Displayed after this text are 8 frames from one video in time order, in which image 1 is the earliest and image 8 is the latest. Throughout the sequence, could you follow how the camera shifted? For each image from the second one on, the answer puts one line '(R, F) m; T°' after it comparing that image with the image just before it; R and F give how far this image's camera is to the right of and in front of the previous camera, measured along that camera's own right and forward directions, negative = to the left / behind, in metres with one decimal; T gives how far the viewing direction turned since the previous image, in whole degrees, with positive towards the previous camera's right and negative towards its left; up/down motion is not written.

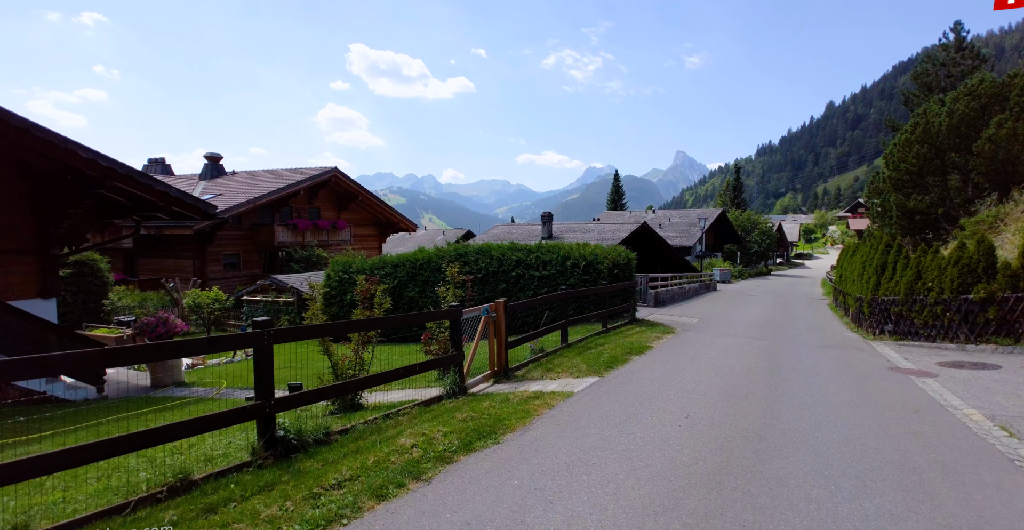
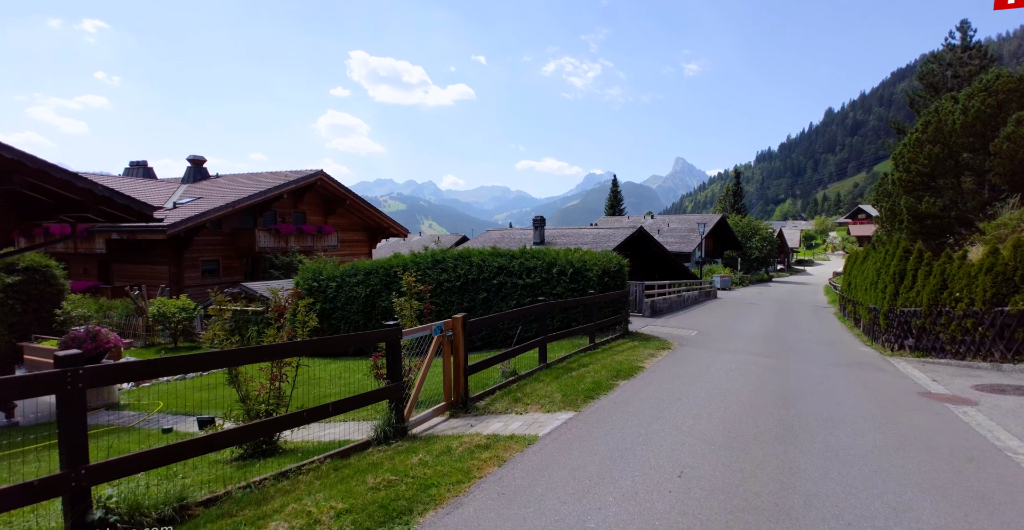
(+0.5, +1.3) m; 0°
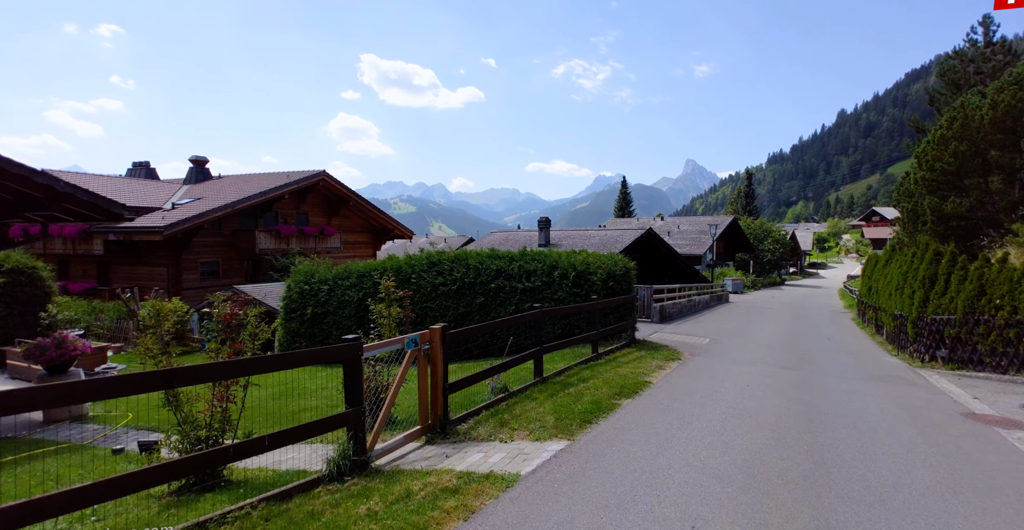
(+0.2, +0.8) m; -1°
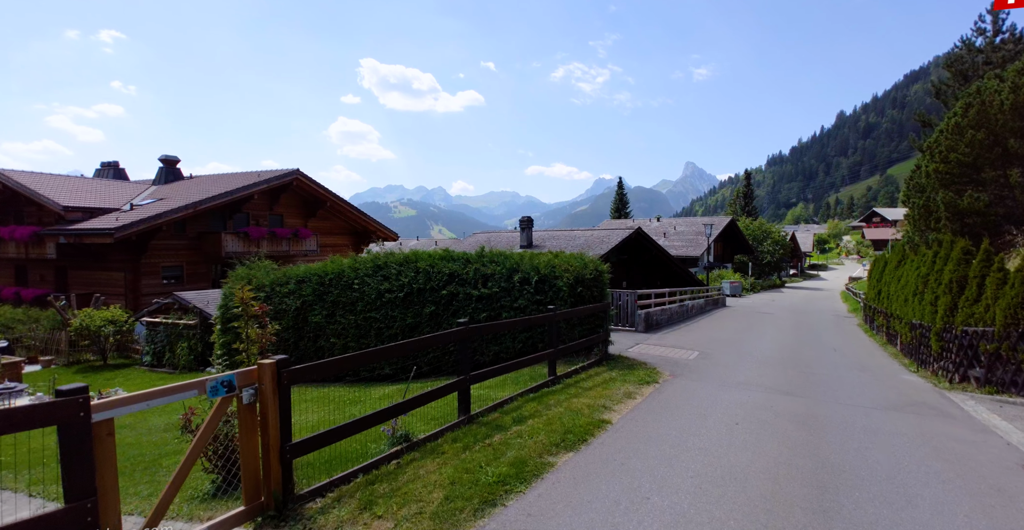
(+0.9, +1.8) m; 0°
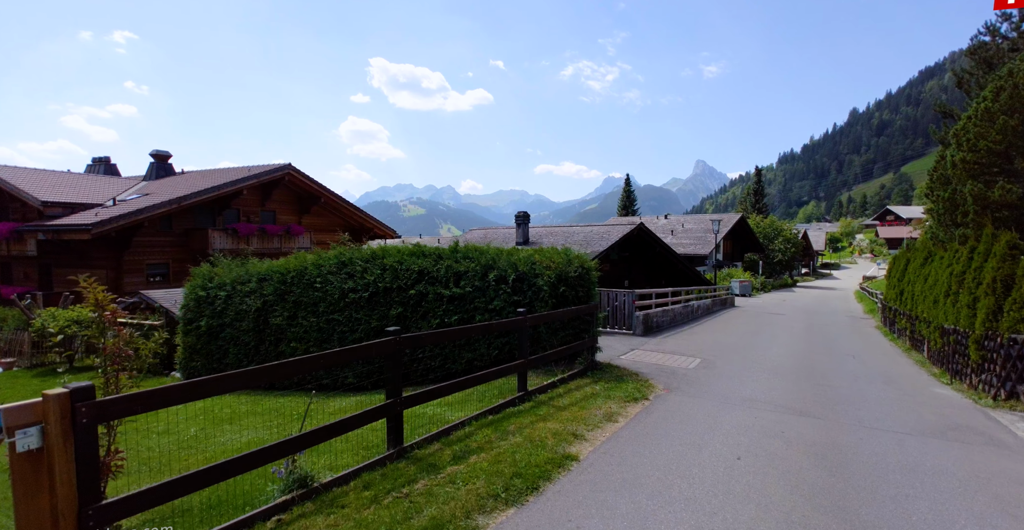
(+0.6, +1.2) m; -1°
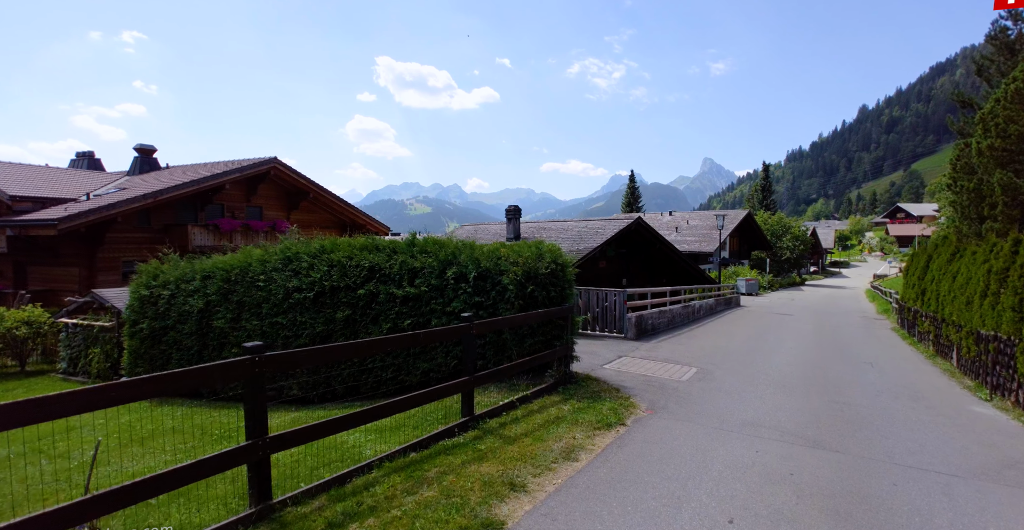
(+0.6, +1.3) m; -1°
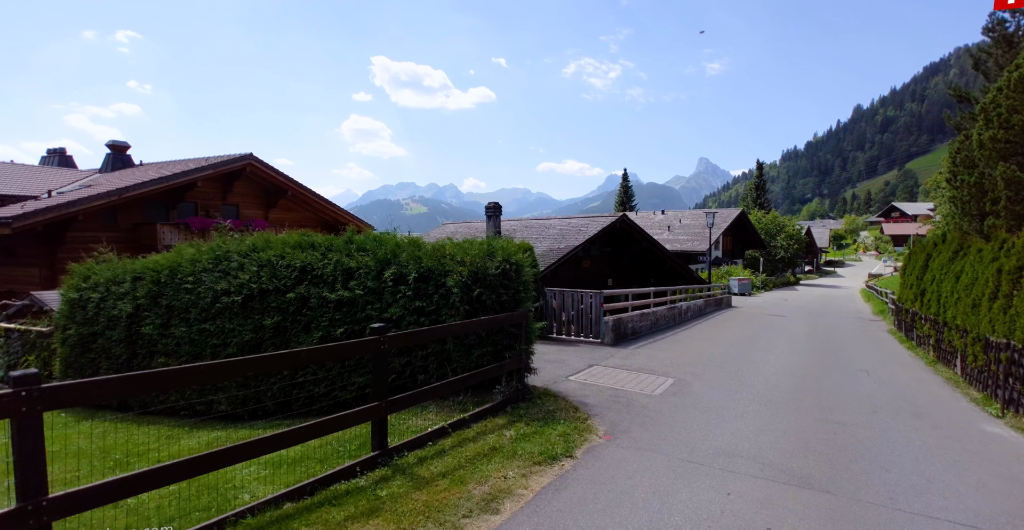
(+0.6, +0.9) m; 0°
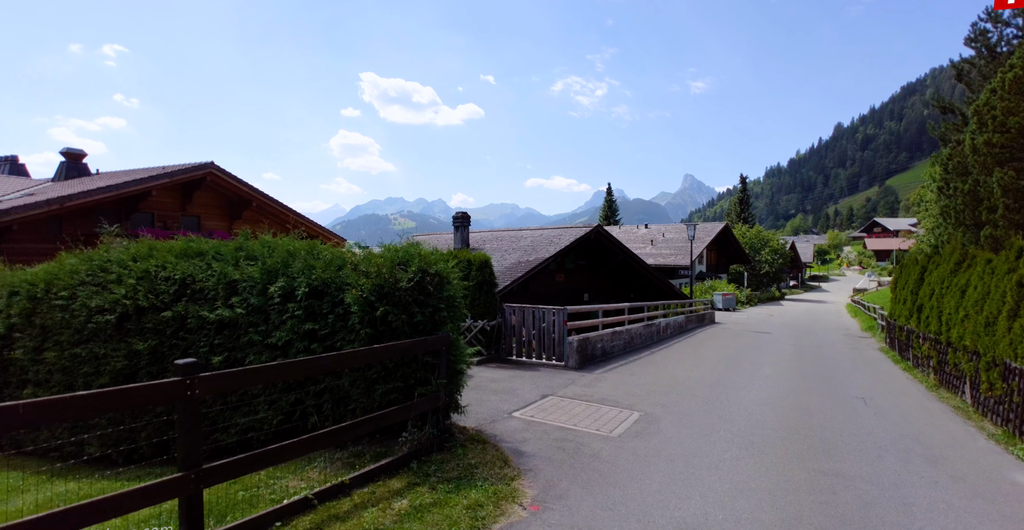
(+0.7, +1.3) m; +1°
